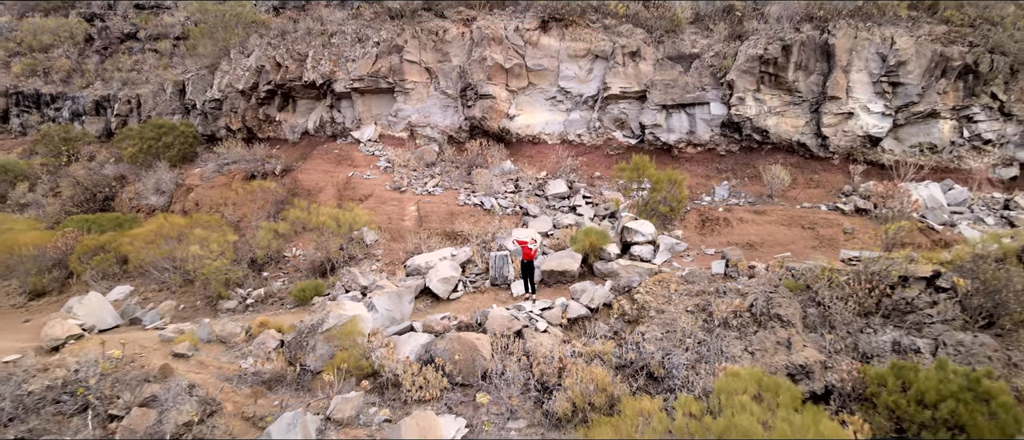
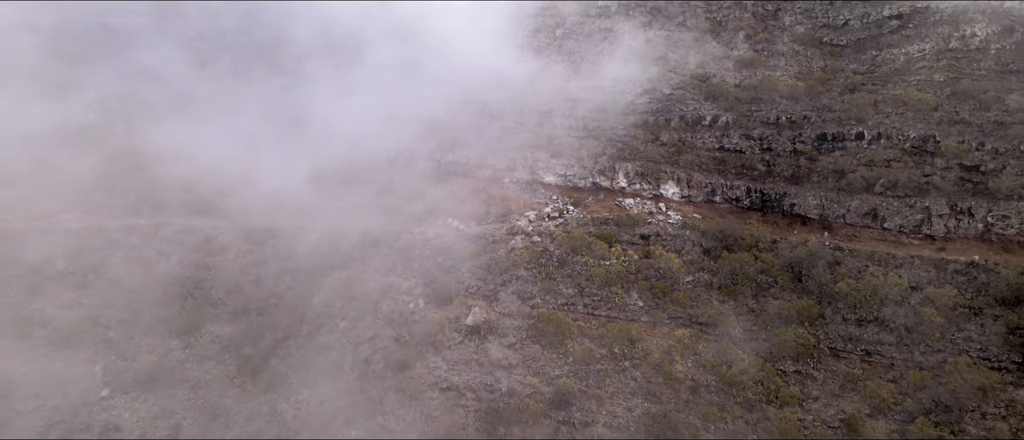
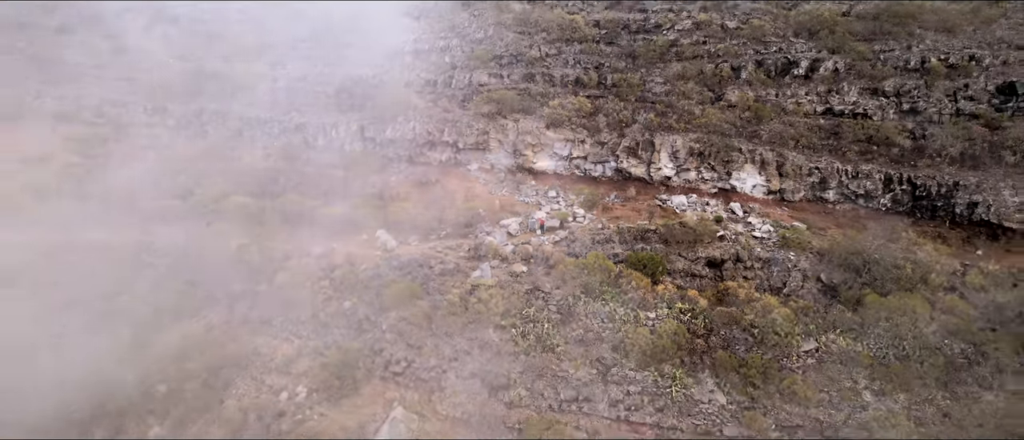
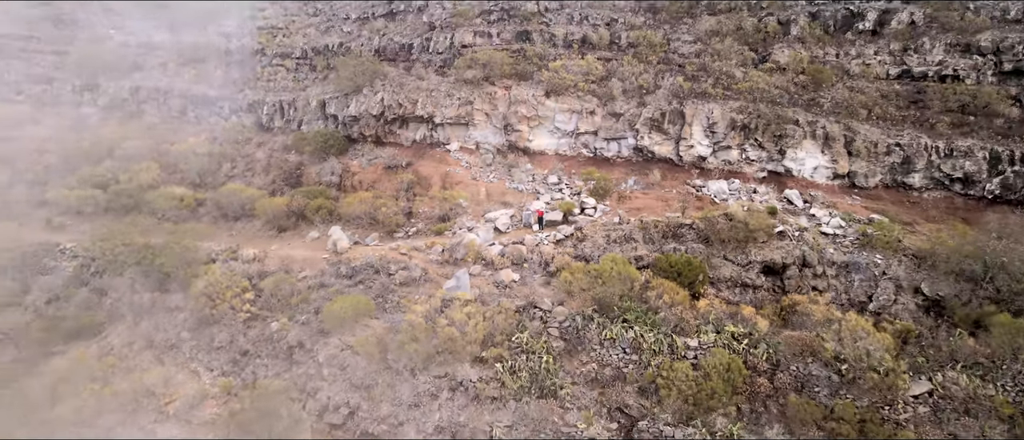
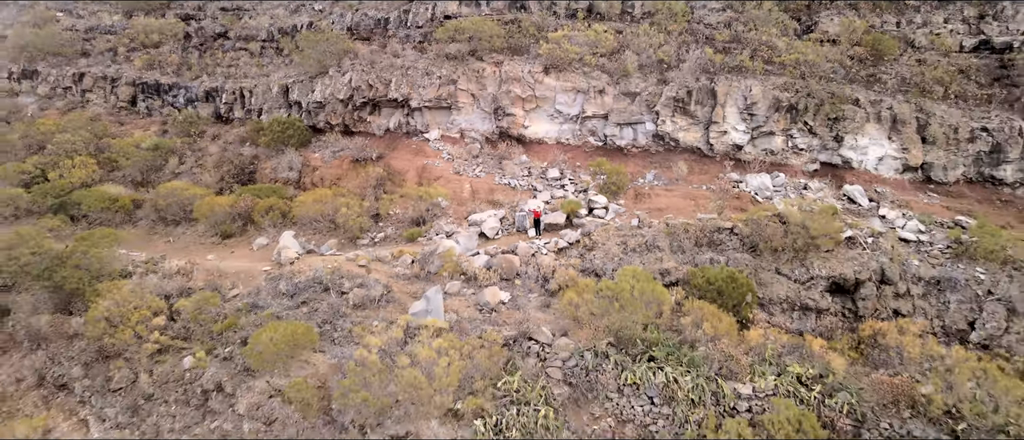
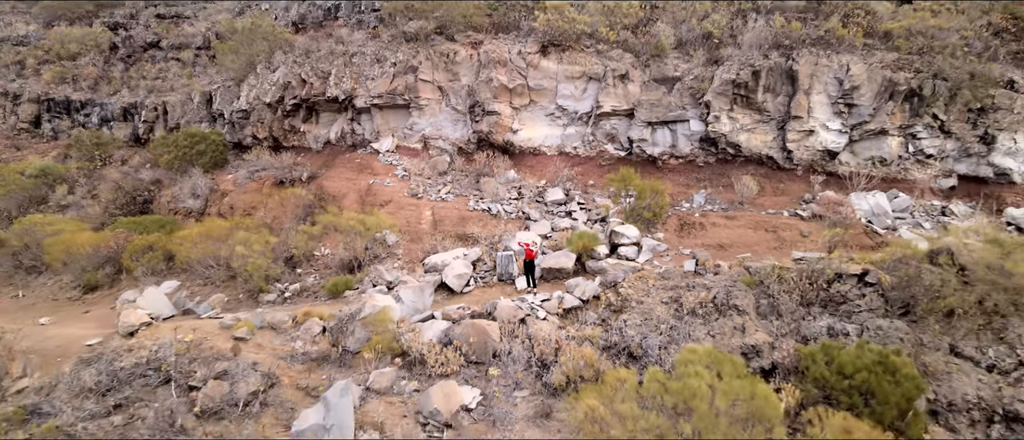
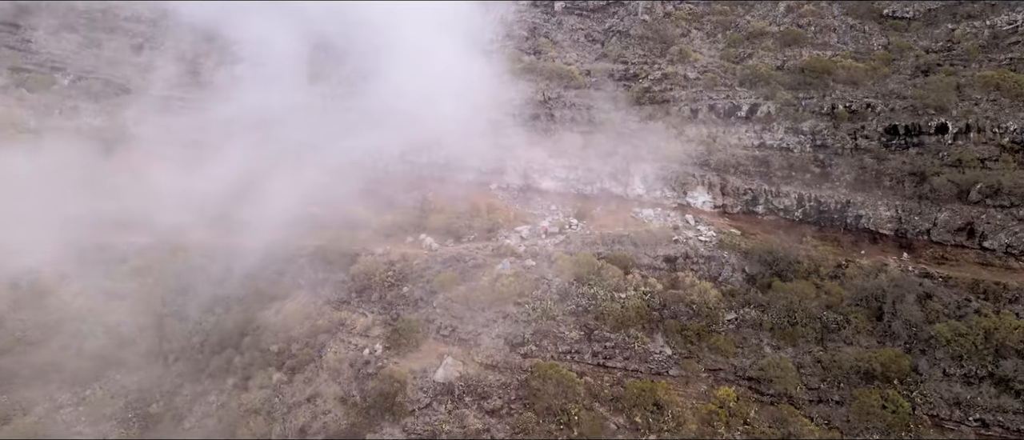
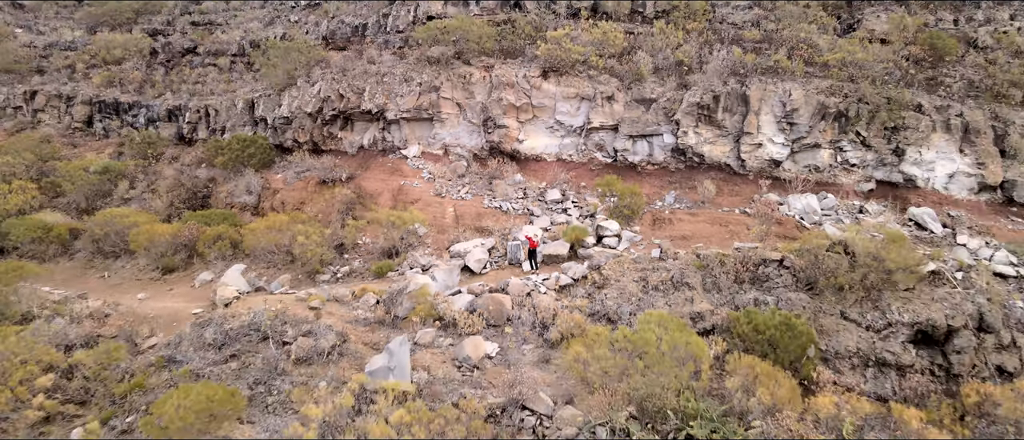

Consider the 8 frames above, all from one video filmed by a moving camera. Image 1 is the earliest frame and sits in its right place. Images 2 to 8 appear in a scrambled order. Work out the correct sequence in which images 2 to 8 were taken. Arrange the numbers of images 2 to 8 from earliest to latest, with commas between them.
6, 8, 5, 4, 3, 7, 2
